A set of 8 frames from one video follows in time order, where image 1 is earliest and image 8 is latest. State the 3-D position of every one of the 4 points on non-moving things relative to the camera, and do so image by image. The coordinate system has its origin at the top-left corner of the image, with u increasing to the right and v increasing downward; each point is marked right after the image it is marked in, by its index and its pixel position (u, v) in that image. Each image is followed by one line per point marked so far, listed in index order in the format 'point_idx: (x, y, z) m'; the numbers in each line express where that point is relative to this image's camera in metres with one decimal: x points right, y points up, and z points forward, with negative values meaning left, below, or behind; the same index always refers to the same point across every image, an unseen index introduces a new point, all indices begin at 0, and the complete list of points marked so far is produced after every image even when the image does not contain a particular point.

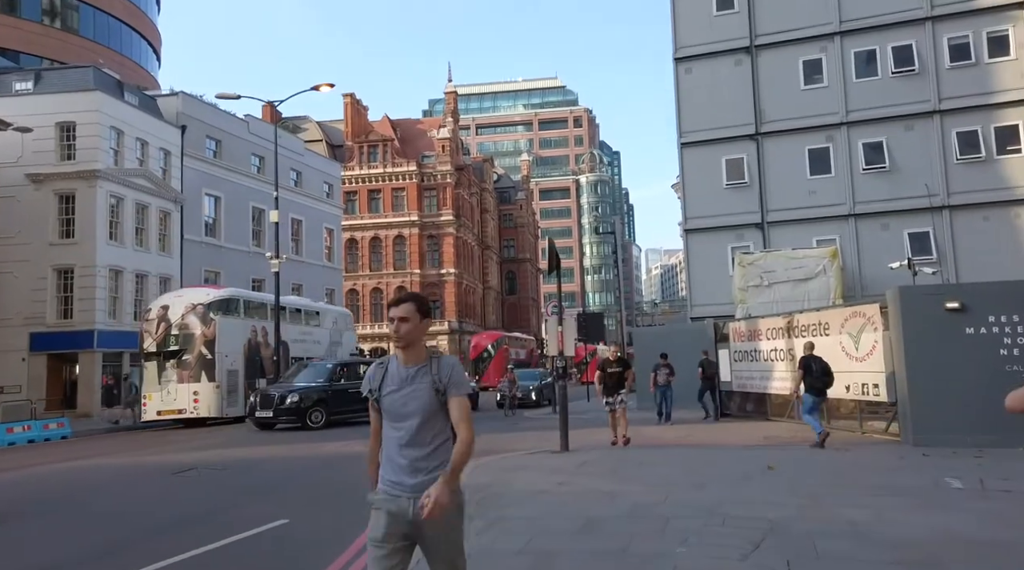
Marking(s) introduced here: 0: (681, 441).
0: (+2.5, -2.4, +12.2) m
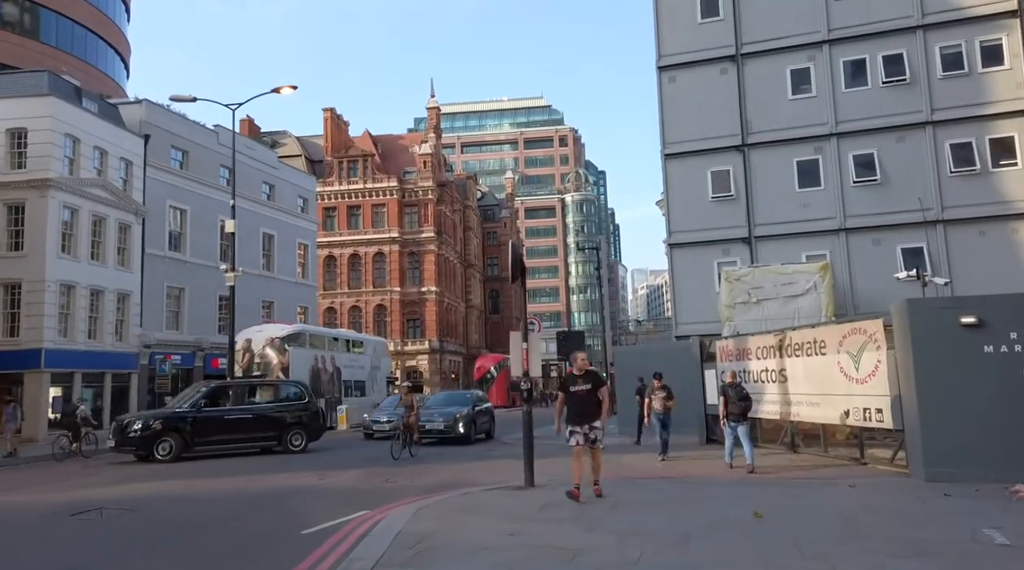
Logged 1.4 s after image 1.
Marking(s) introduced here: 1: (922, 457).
0: (+2.0, -2.6, +10.9) m
1: (+4.9, -2.1, +9.7) m
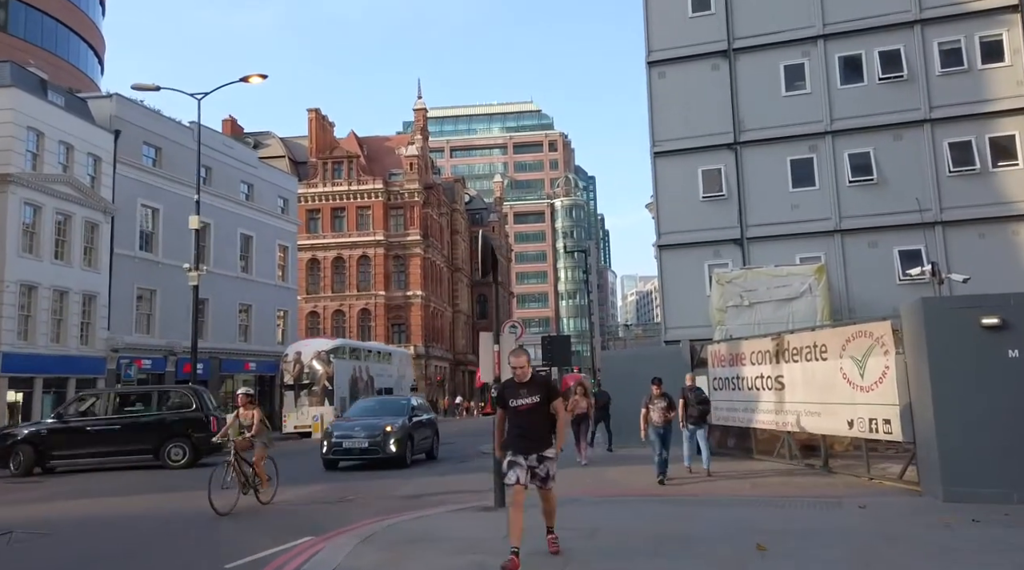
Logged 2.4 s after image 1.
0: (+1.7, -2.6, +9.9) m
1: (+4.6, -2.0, +8.7) m
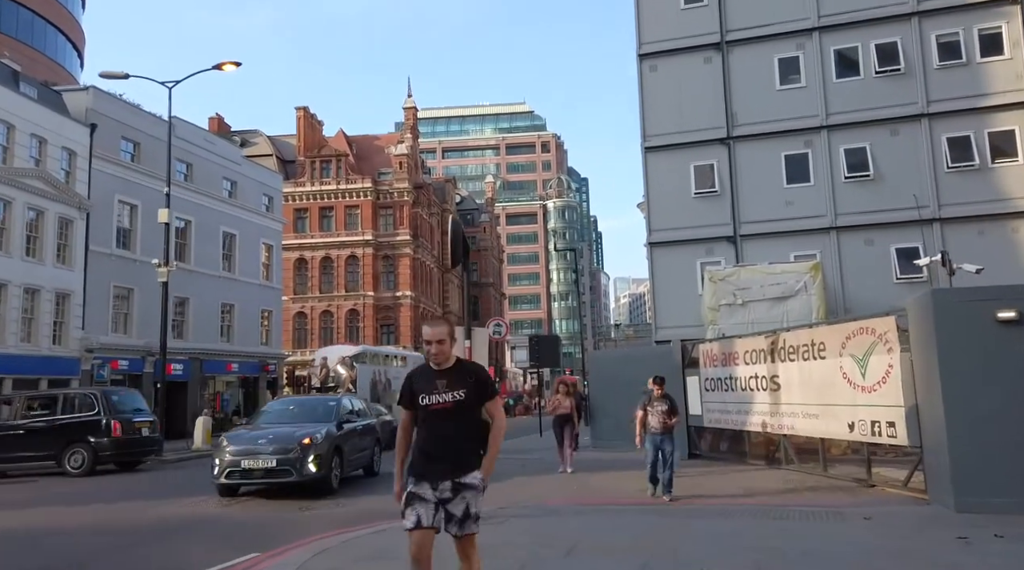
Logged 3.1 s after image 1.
0: (+1.4, -2.5, +9.2) m
1: (+4.3, -1.9, +8.1) m
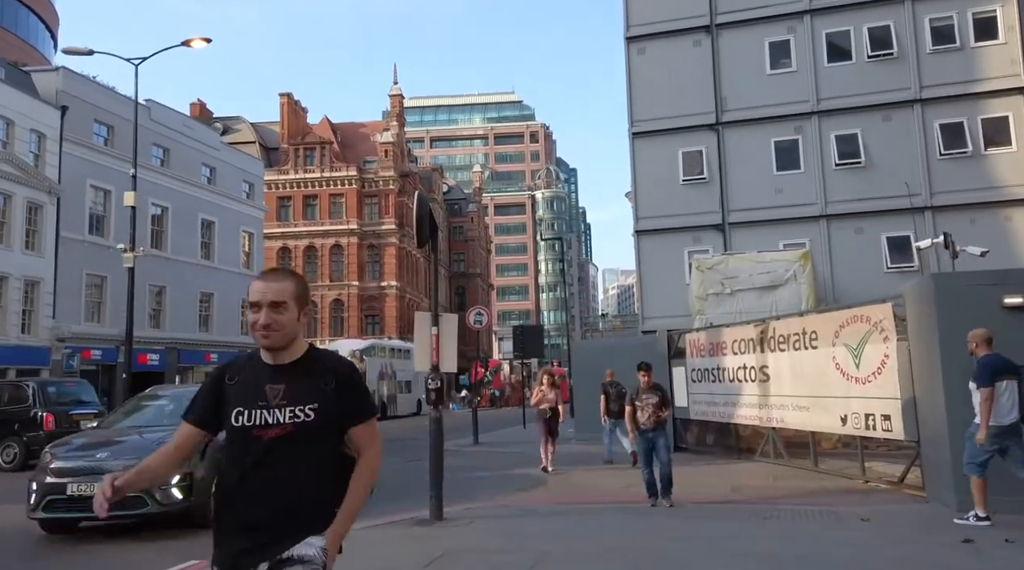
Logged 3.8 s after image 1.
0: (+1.1, -2.3, +8.7) m
1: (+4.1, -1.8, +7.5) m
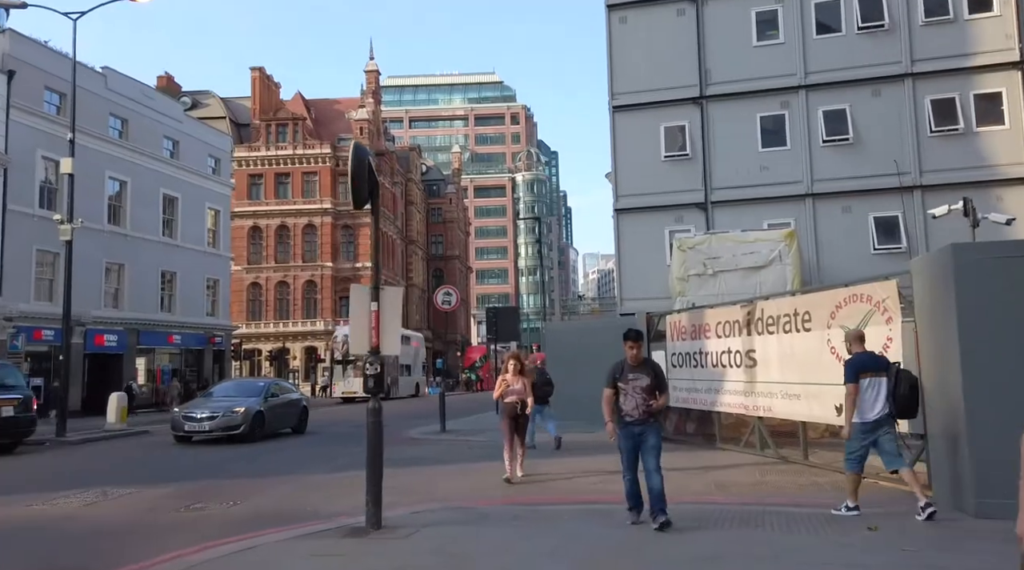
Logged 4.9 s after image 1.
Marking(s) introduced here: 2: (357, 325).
0: (+0.7, -2.1, +7.7) m
1: (+3.7, -1.6, +6.6) m
2: (-1.2, -0.3, +6.2) m
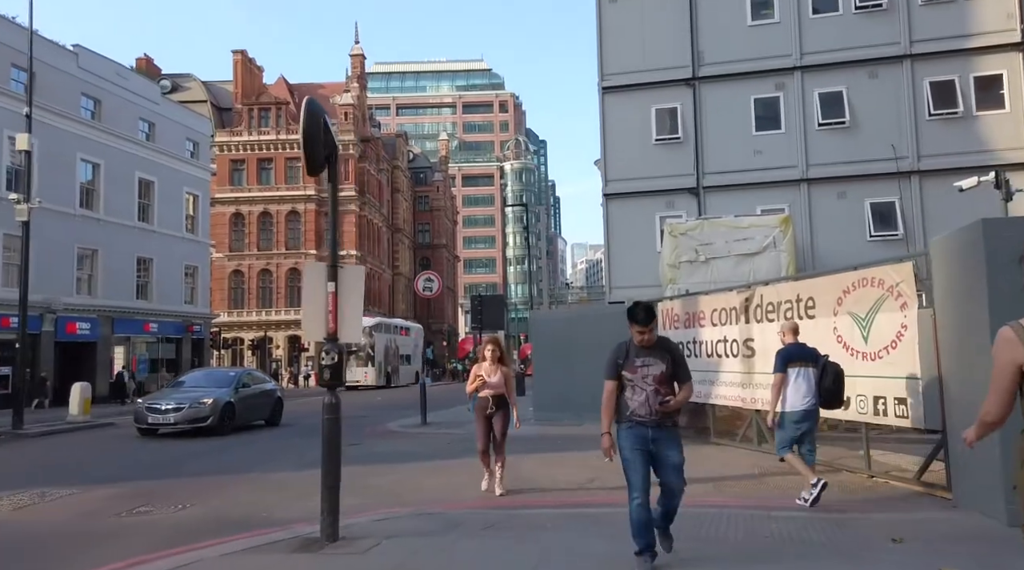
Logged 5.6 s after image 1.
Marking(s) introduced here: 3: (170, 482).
0: (+0.5, -1.9, +7.0) m
1: (+3.5, -1.4, +6.0) m
2: (-1.4, -0.2, +5.5) m
3: (-4.1, -2.3, +9.7) m
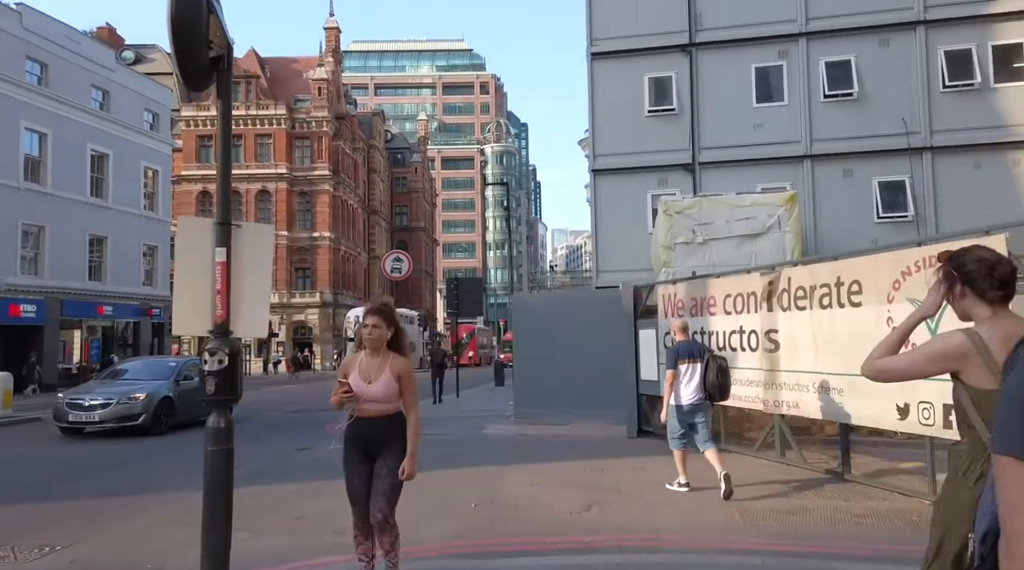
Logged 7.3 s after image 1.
0: (+0.4, -1.7, +5.3) m
1: (+3.4, -1.3, +4.4) m
2: (-1.5, 0.0, +3.7) m
3: (-4.3, -2.1, +8.0) m
